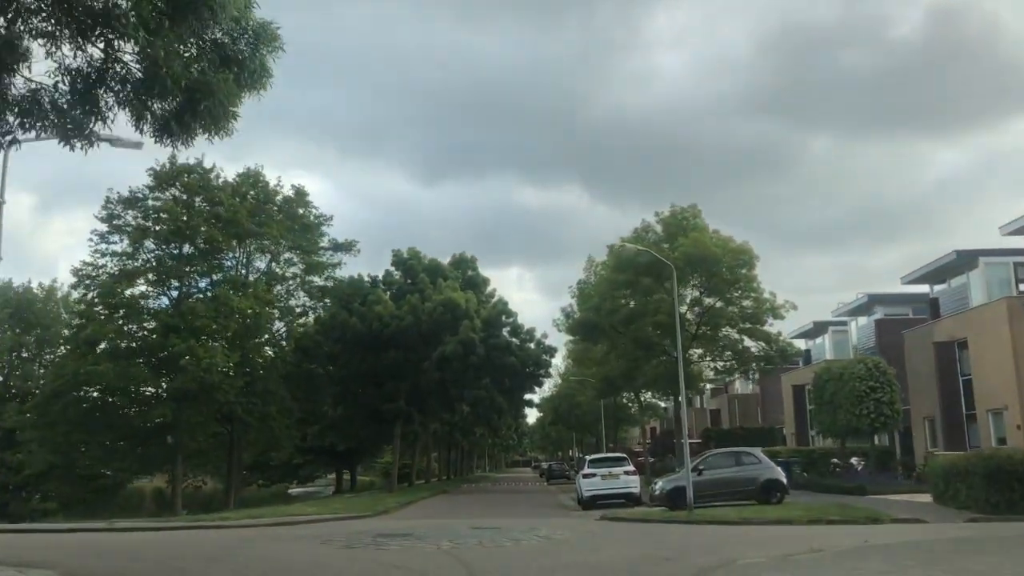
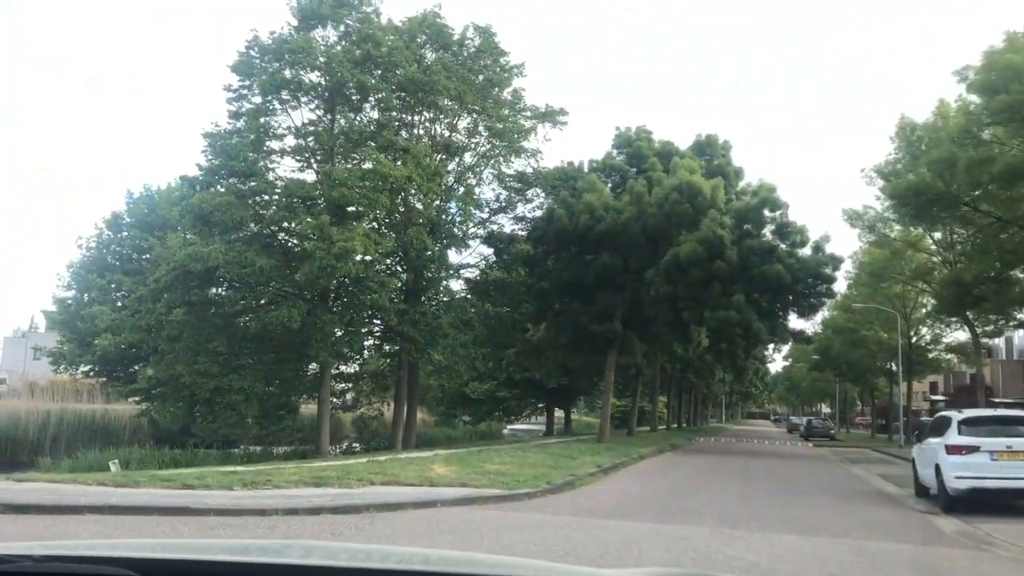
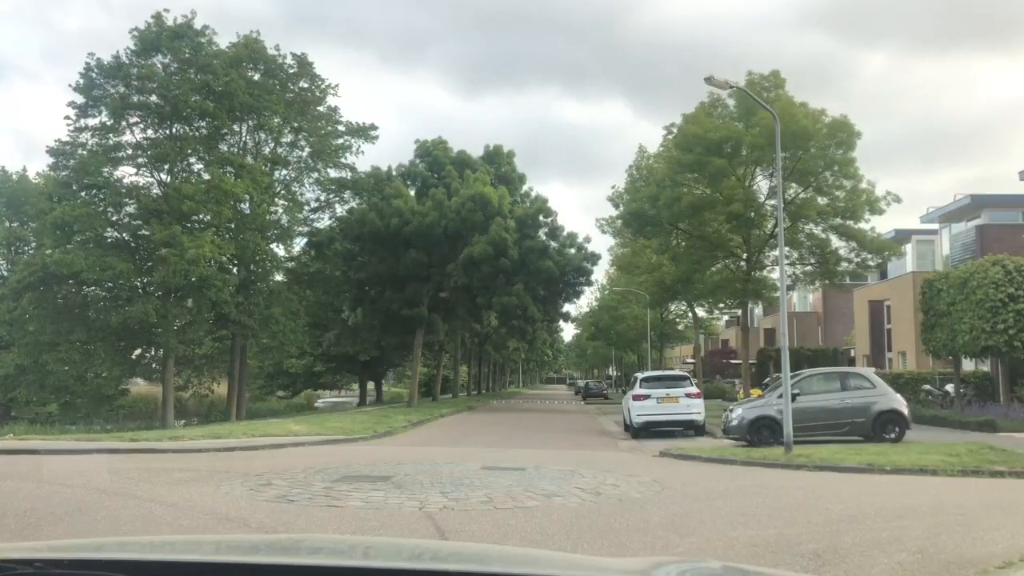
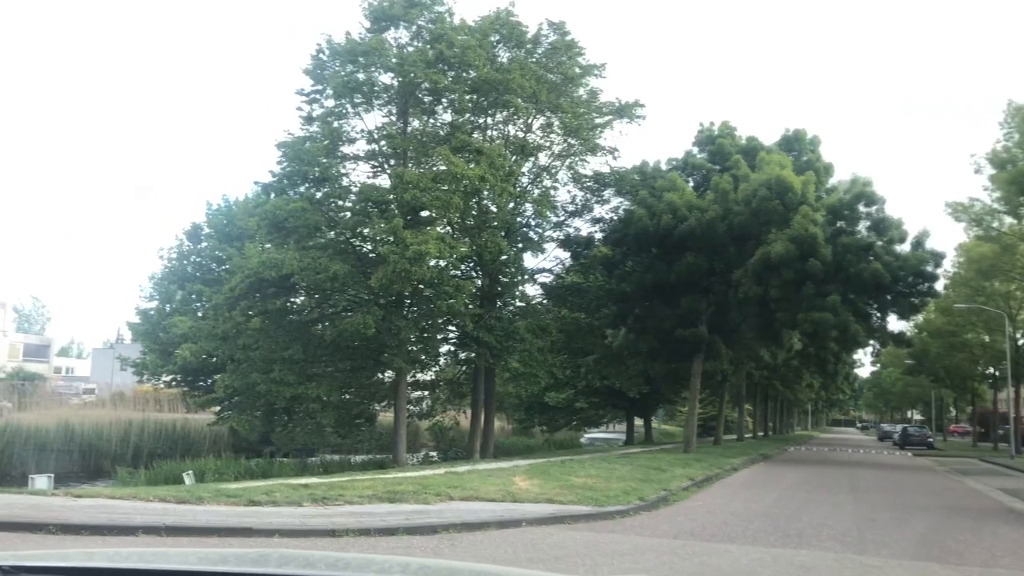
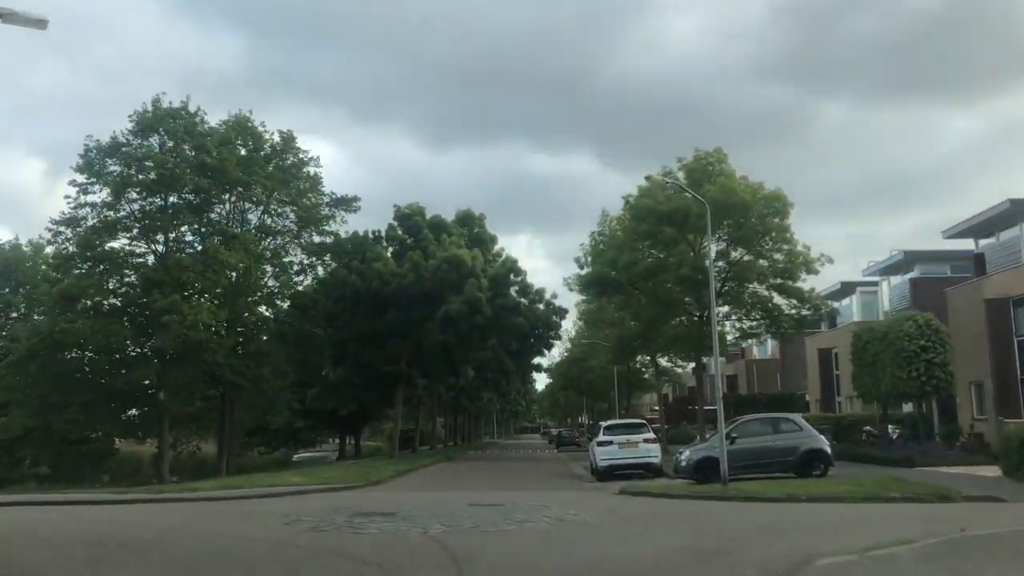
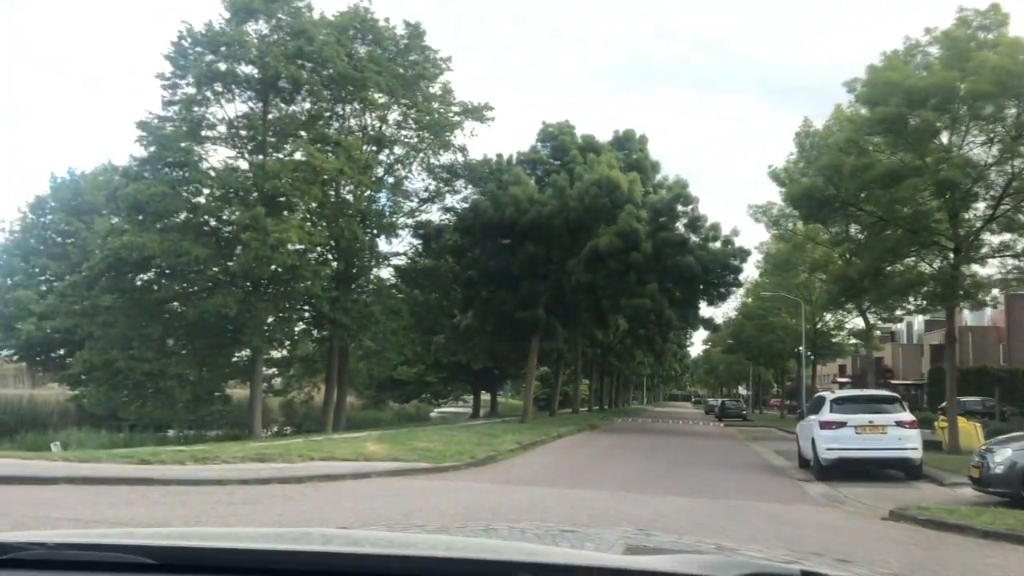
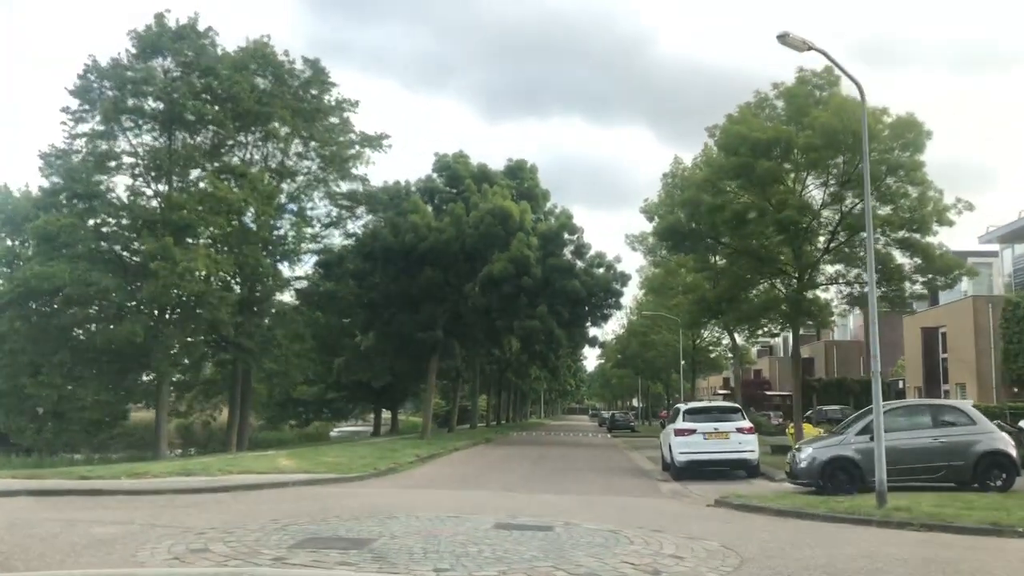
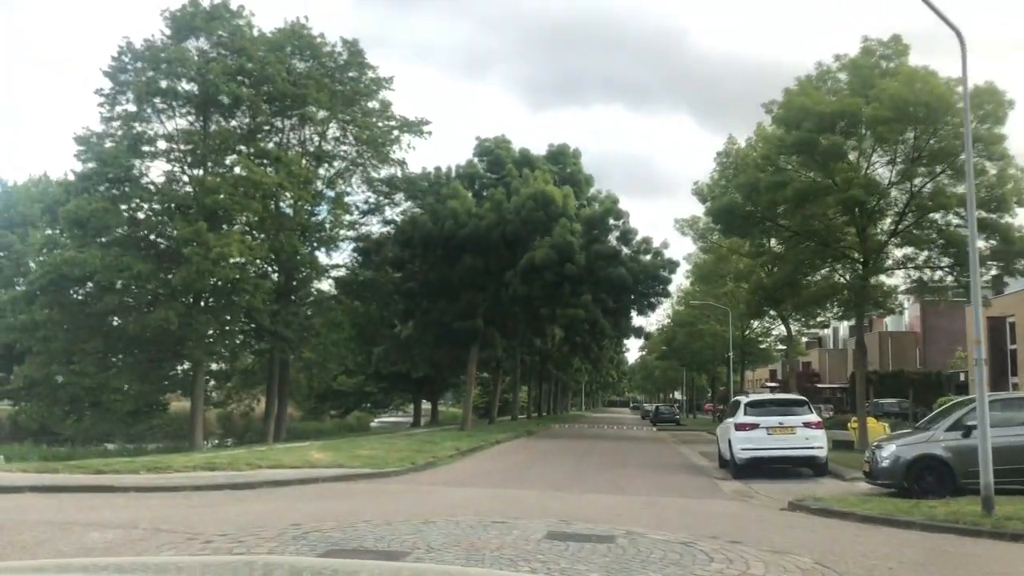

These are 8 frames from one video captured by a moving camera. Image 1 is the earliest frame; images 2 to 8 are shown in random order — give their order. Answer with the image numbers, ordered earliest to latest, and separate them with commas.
5, 3, 7, 8, 6, 2, 4
